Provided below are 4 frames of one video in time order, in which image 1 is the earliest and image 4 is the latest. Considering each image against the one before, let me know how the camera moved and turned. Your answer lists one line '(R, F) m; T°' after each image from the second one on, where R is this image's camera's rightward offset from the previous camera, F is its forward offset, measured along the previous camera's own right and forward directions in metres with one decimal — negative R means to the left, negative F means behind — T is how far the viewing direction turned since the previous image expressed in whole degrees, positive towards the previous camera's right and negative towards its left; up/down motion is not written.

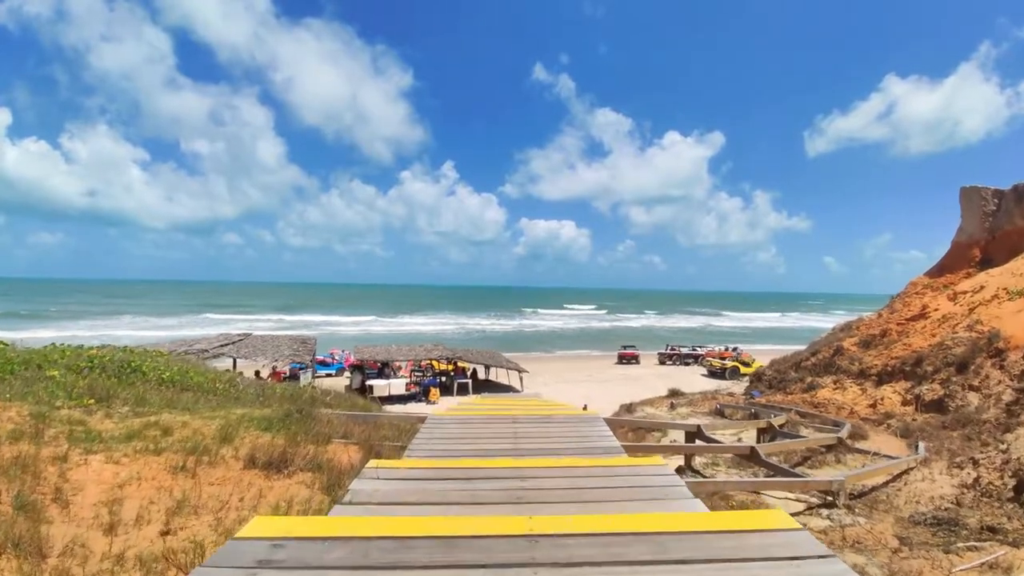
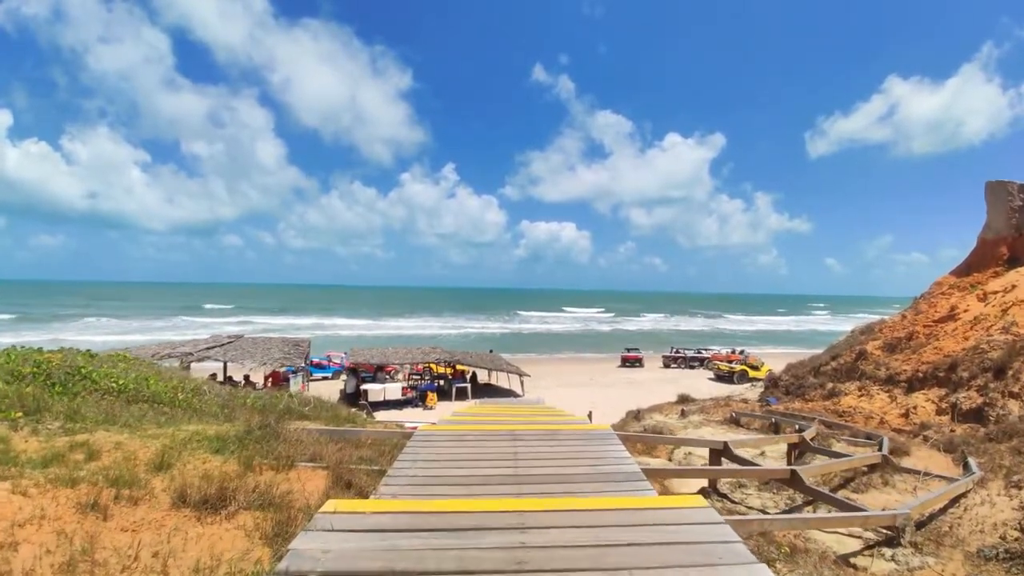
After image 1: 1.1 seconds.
(0.0, +0.9) m; 0°
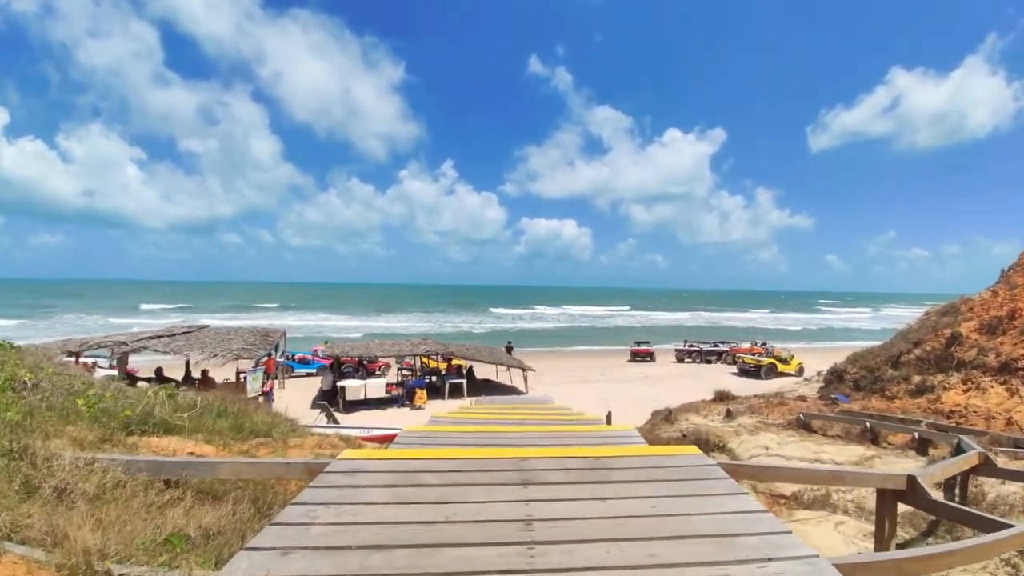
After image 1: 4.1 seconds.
(0.0, +2.8) m; 0°
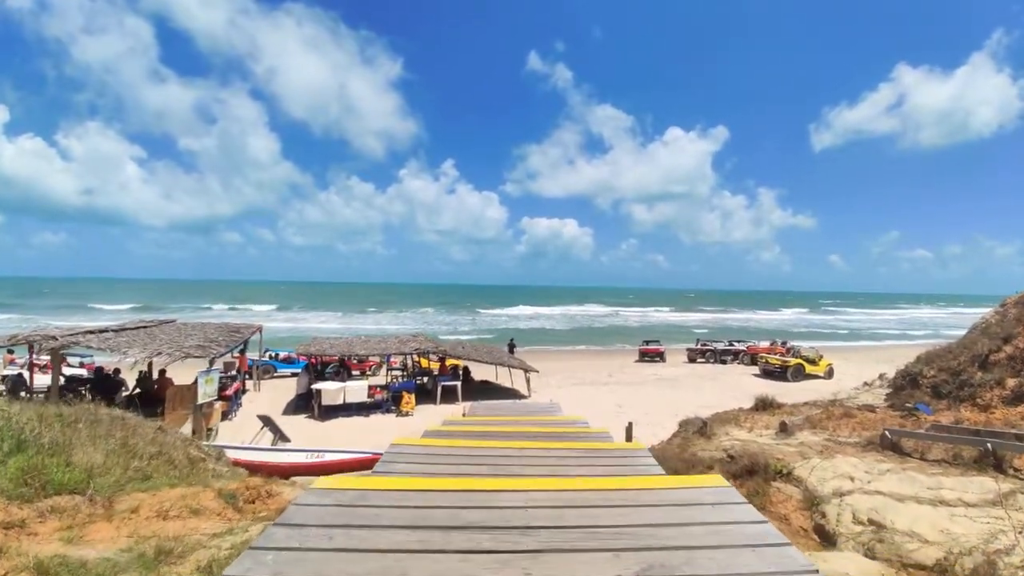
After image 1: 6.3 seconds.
(0.0, +2.2) m; 0°
